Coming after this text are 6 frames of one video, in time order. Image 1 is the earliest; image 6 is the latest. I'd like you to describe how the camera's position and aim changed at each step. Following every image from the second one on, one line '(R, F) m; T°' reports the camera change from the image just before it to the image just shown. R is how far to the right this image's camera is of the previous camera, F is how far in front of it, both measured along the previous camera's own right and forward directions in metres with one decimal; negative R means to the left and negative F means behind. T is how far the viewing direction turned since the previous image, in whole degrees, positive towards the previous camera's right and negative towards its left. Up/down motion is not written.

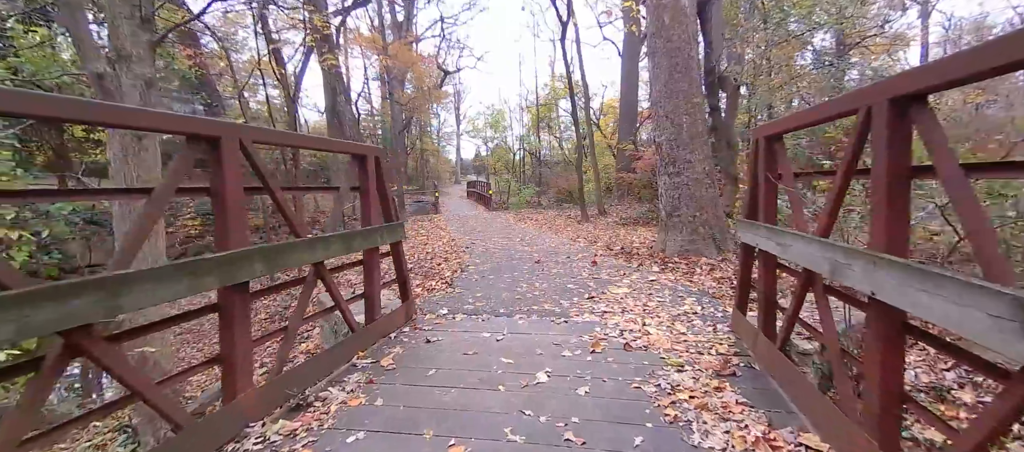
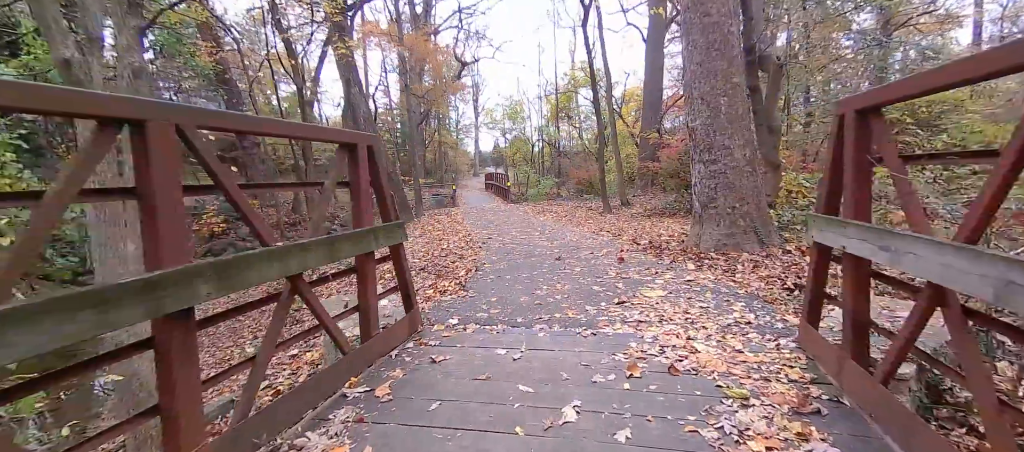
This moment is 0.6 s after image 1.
(0.0, +0.5) m; -3°
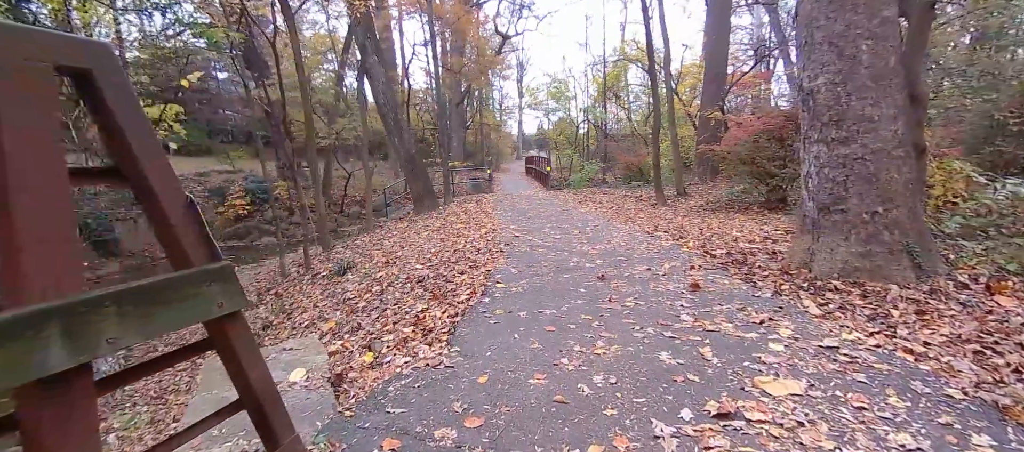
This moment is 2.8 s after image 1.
(+0.2, +1.8) m; -6°
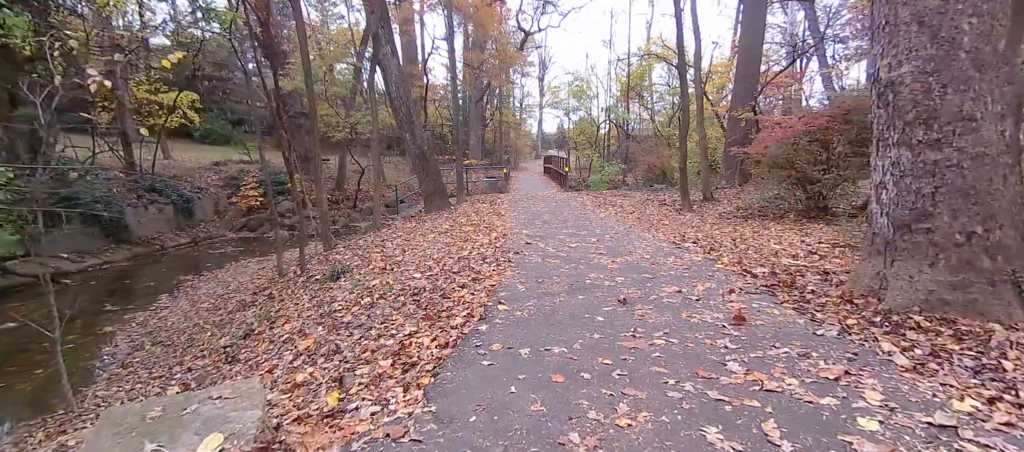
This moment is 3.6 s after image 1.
(+0.1, +0.7) m; -3°
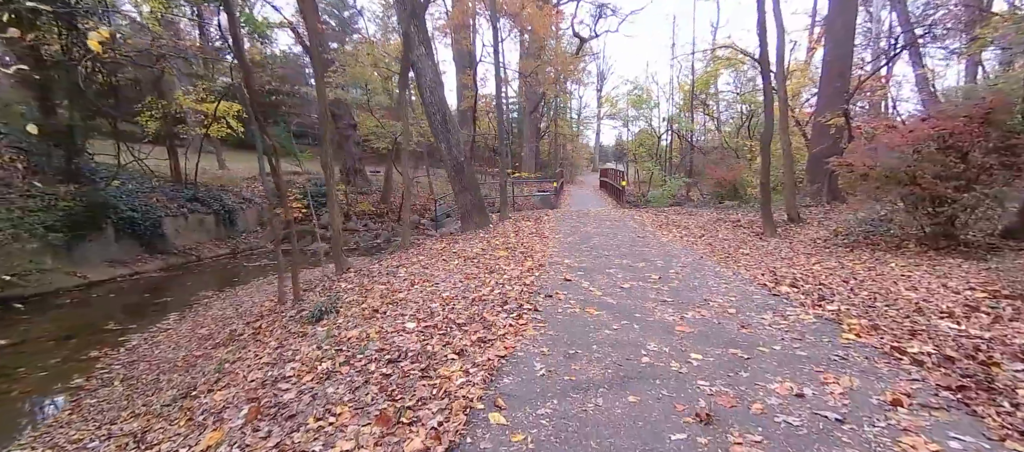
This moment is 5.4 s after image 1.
(+0.3, +1.5) m; -8°
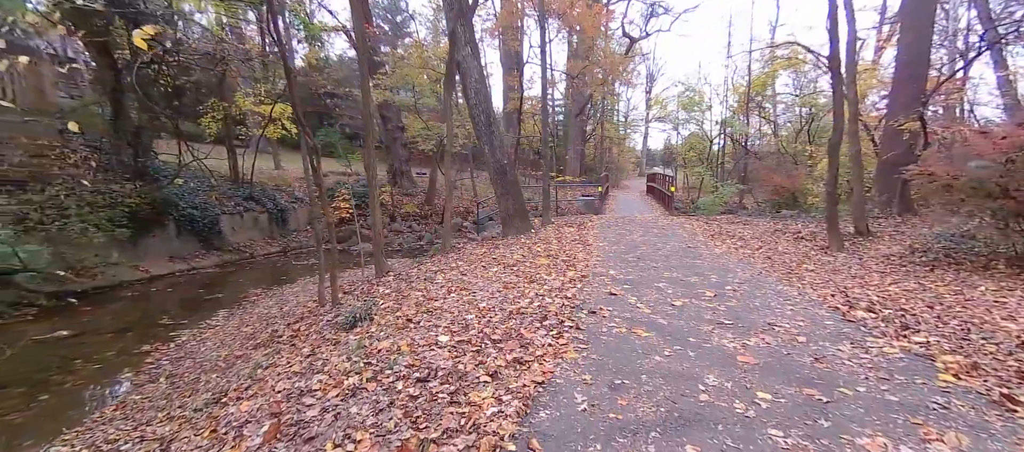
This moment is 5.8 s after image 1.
(0.0, +0.3) m; -6°
